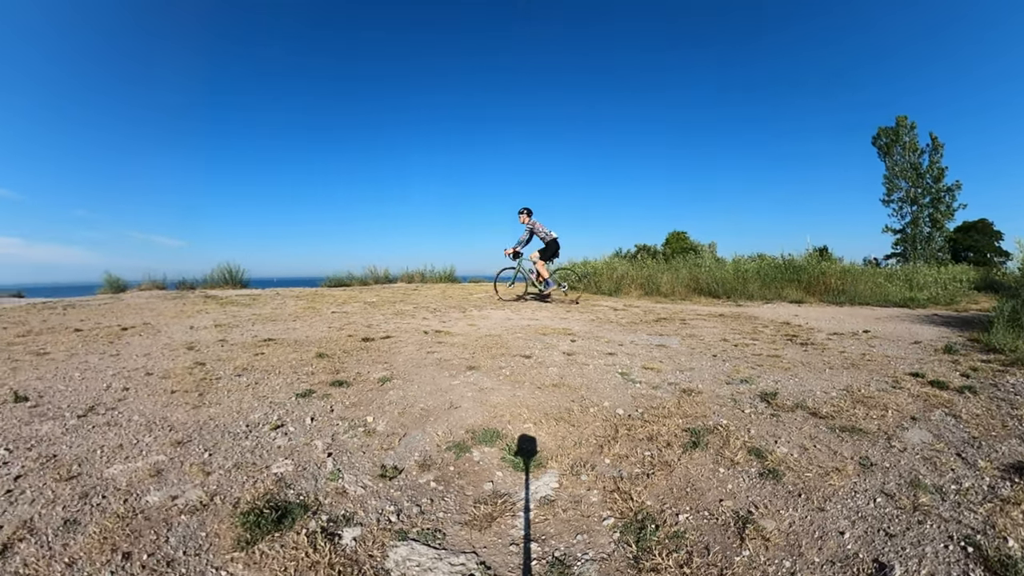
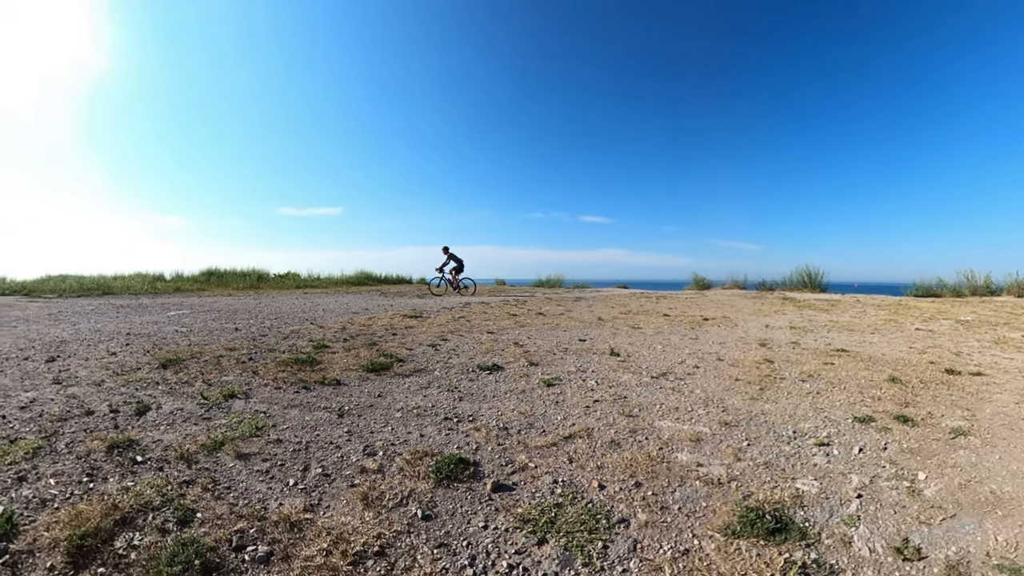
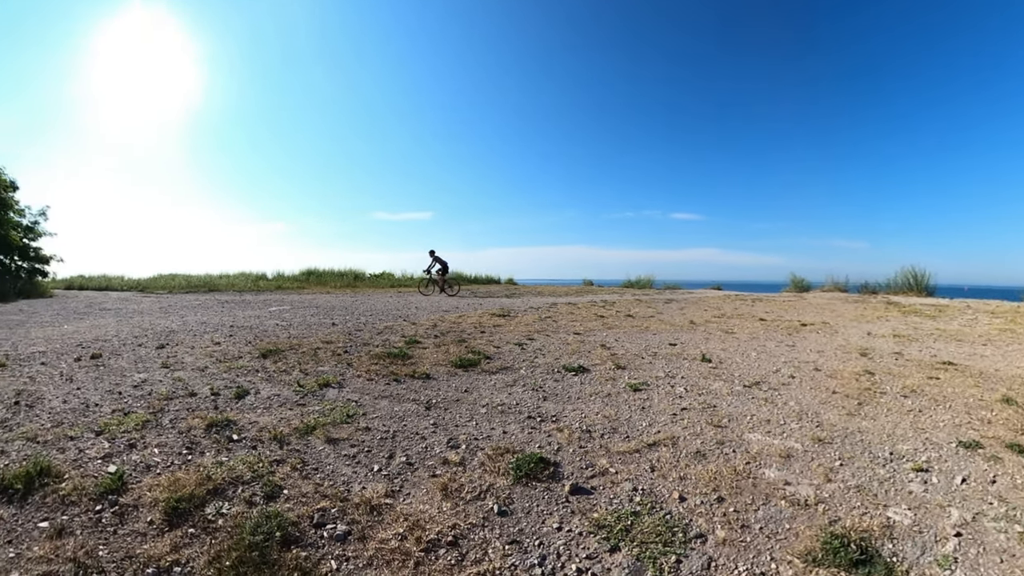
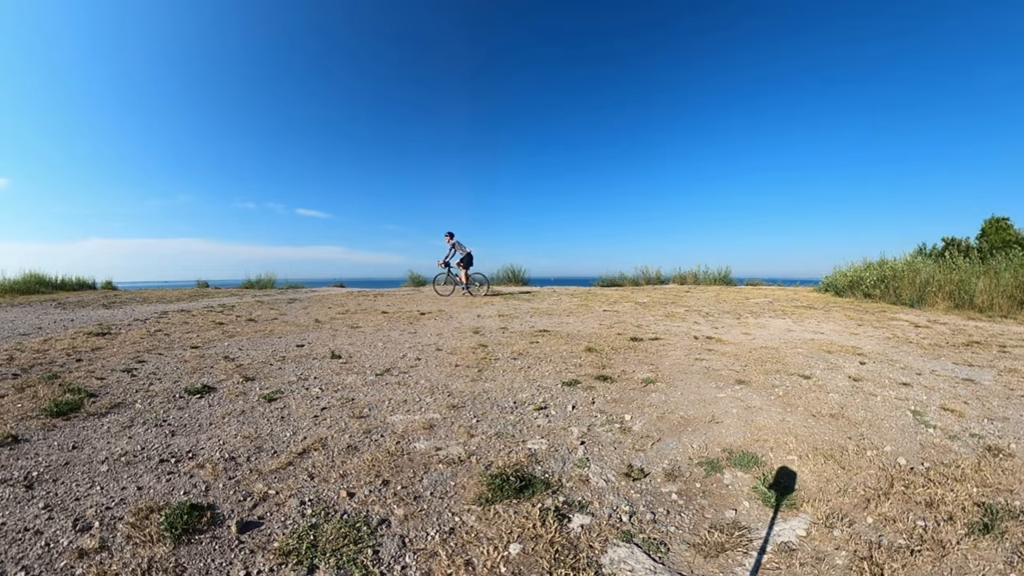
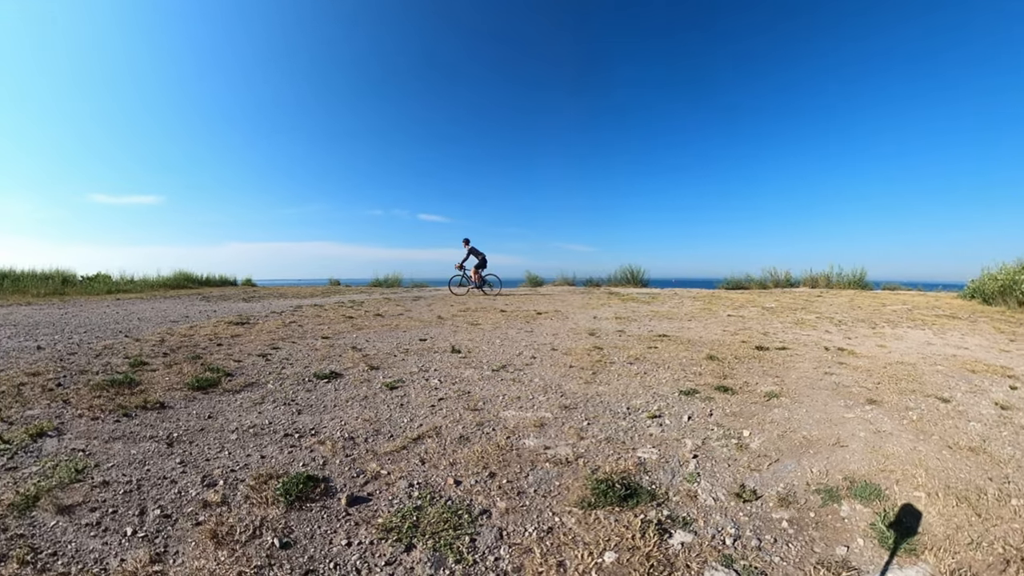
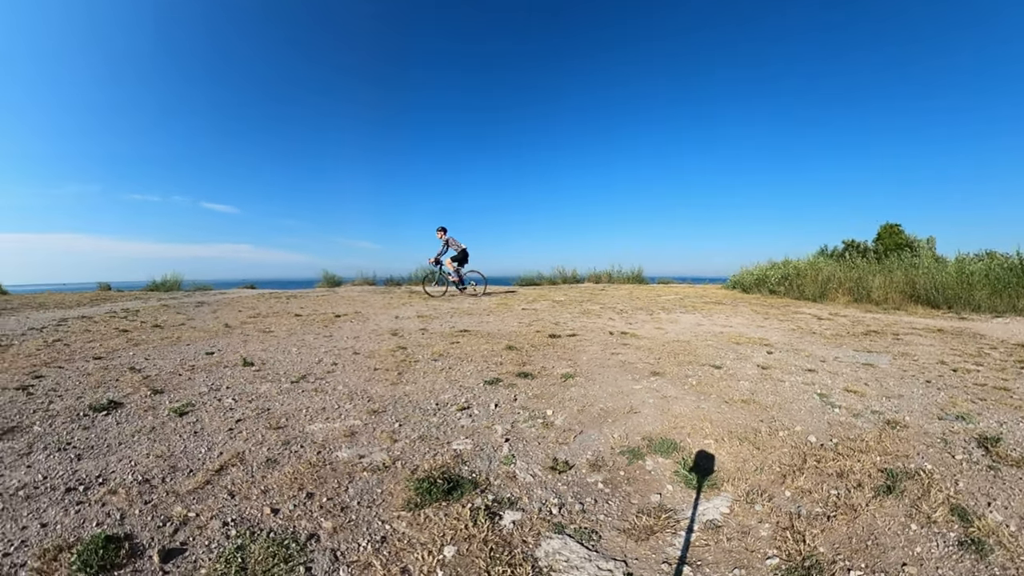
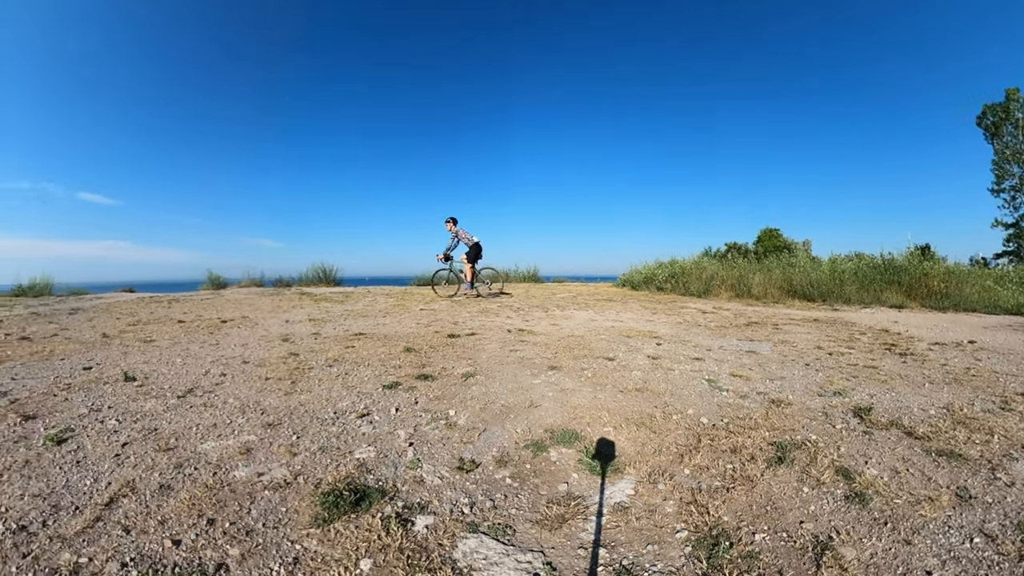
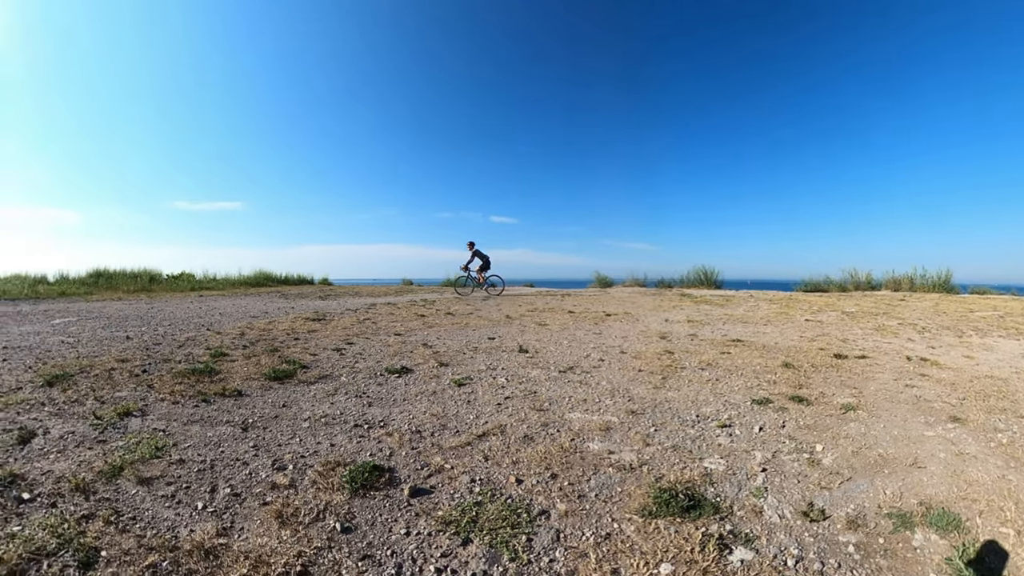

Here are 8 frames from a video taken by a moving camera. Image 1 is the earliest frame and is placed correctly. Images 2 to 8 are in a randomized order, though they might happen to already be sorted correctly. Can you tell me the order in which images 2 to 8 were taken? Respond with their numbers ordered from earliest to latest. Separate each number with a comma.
7, 6, 4, 5, 8, 2, 3
